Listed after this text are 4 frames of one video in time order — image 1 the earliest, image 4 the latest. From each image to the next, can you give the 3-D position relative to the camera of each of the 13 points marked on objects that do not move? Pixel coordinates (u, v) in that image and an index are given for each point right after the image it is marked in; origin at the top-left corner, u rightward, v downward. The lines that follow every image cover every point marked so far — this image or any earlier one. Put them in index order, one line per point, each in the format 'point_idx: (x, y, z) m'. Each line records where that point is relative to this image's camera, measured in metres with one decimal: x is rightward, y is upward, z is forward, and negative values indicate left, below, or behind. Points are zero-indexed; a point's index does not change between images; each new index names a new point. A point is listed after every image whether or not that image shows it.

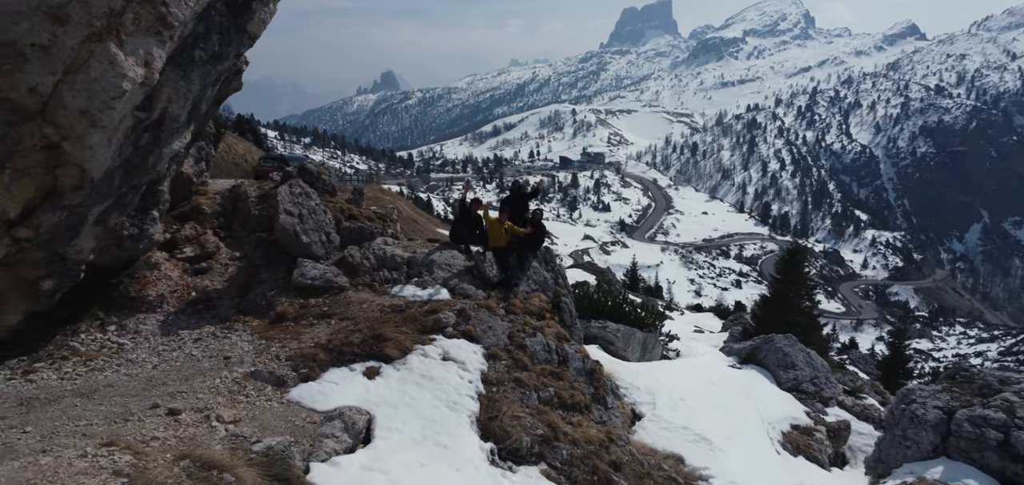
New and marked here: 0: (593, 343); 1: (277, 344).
0: (+2.0, -2.5, +15.2) m
1: (-3.5, -1.4, +8.8) m
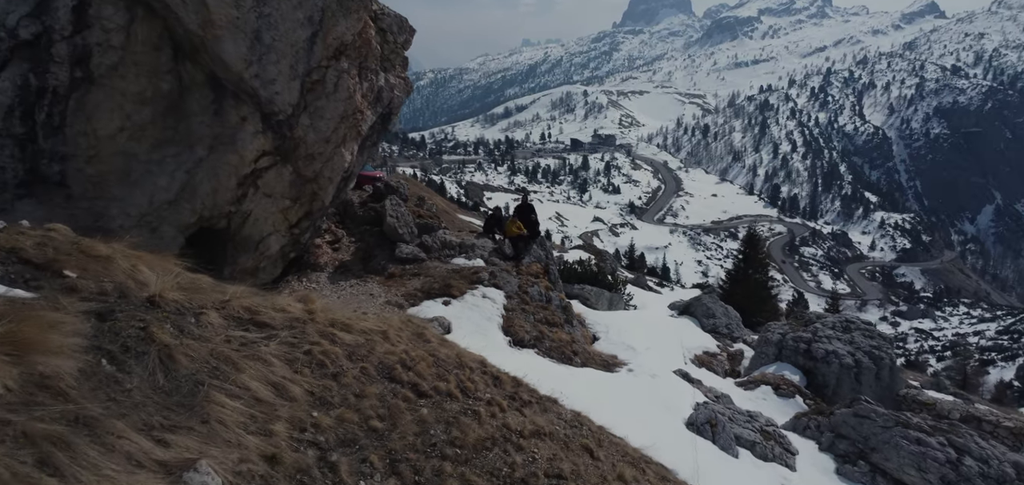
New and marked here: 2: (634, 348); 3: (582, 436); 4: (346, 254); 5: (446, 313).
0: (+2.4, -2.1, +22.9) m
1: (-3.3, -1.2, +16.7) m
2: (+3.8, -3.3, +18.6) m
3: (+1.0, -2.9, +8.9) m
4: (-5.1, -0.4, +18.4) m
5: (-1.7, -1.7, +15.1) m
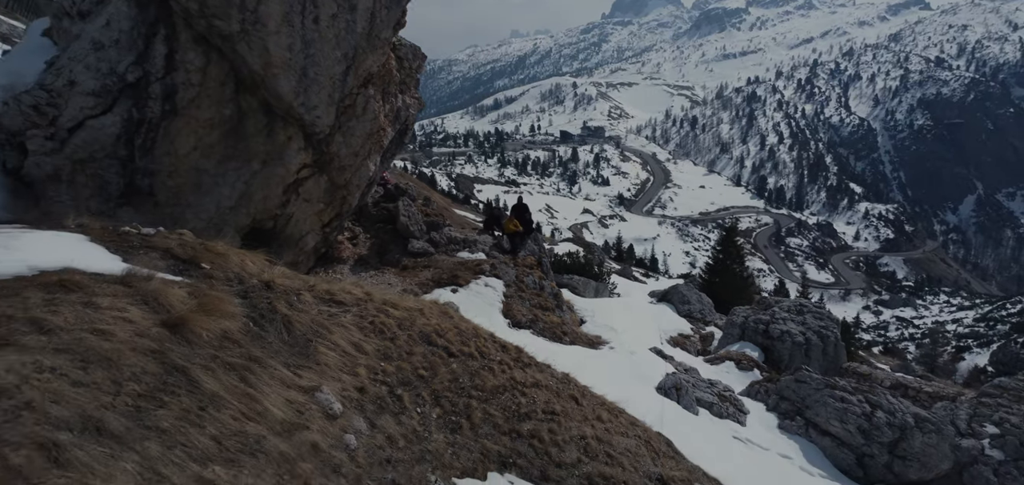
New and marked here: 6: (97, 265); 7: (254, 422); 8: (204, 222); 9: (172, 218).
0: (+2.2, -1.9, +25.7) m
1: (-3.4, -1.0, +19.3) m
2: (+3.7, -3.1, +21.3) m
3: (+1.1, -2.8, +11.6) m
4: (-5.2, -0.2, +21.0) m
5: (-1.7, -1.6, +17.7) m
6: (-5.0, -0.3, +7.4) m
7: (-2.7, -1.9, +6.3) m
8: (-7.0, +0.5, +13.7) m
9: (-7.4, +0.5, +13.2) m
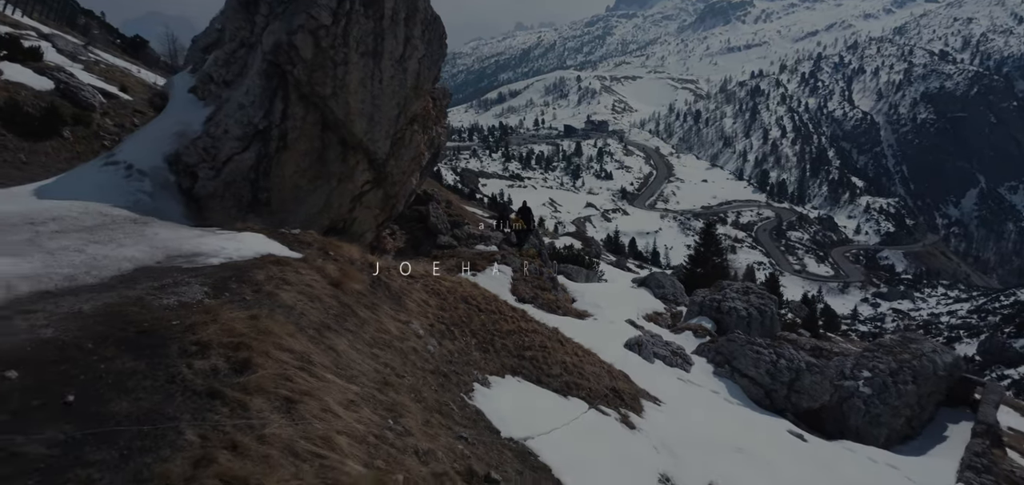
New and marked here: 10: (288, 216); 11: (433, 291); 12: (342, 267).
0: (+2.5, -1.6, +31.3) m
1: (-3.1, -0.8, +25.0) m
2: (+4.0, -2.9, +27.0) m
3: (+1.3, -2.7, +17.3) m
4: (-4.9, 0.0, +26.7) m
5: (-1.4, -1.4, +23.4) m
6: (-4.9, -0.2, +13.0) m
7: (-2.5, -1.8, +12.0) m
8: (-6.8, +0.6, +19.4) m
9: (-7.2, +0.7, +18.9) m
10: (-7.1, +0.8, +19.1) m
11: (-2.0, -1.2, +15.4) m
12: (-3.8, -0.5, +13.5) m
